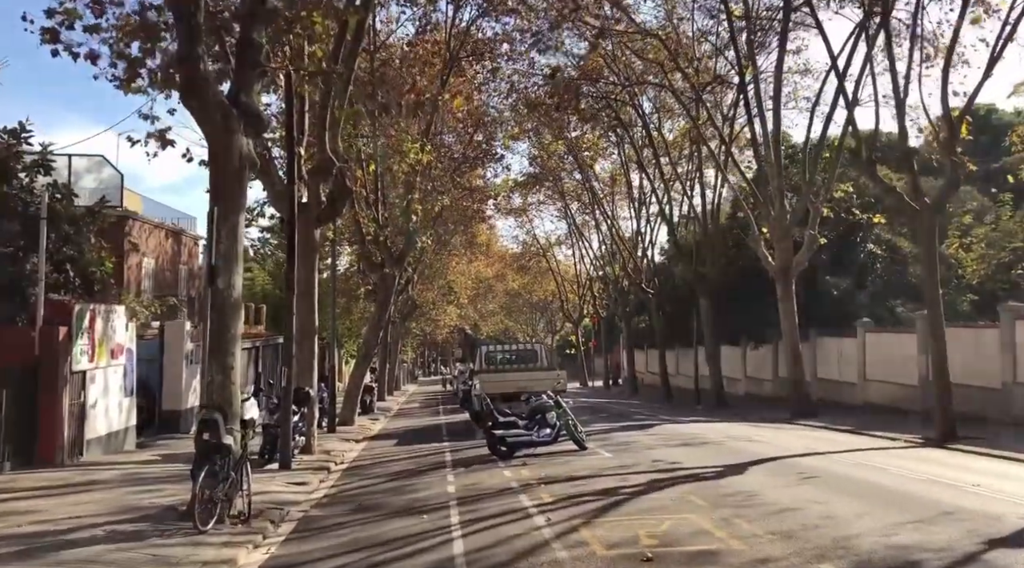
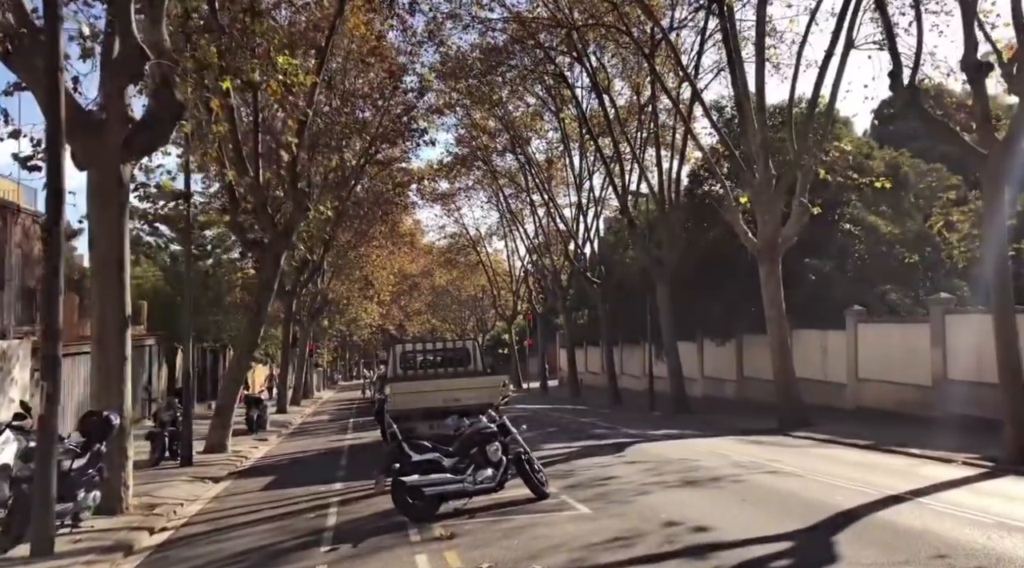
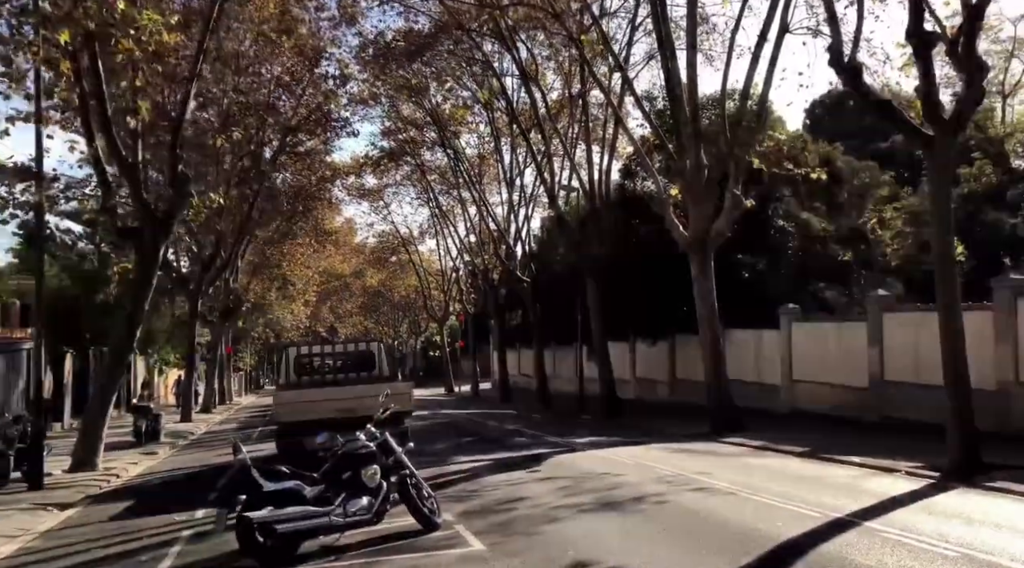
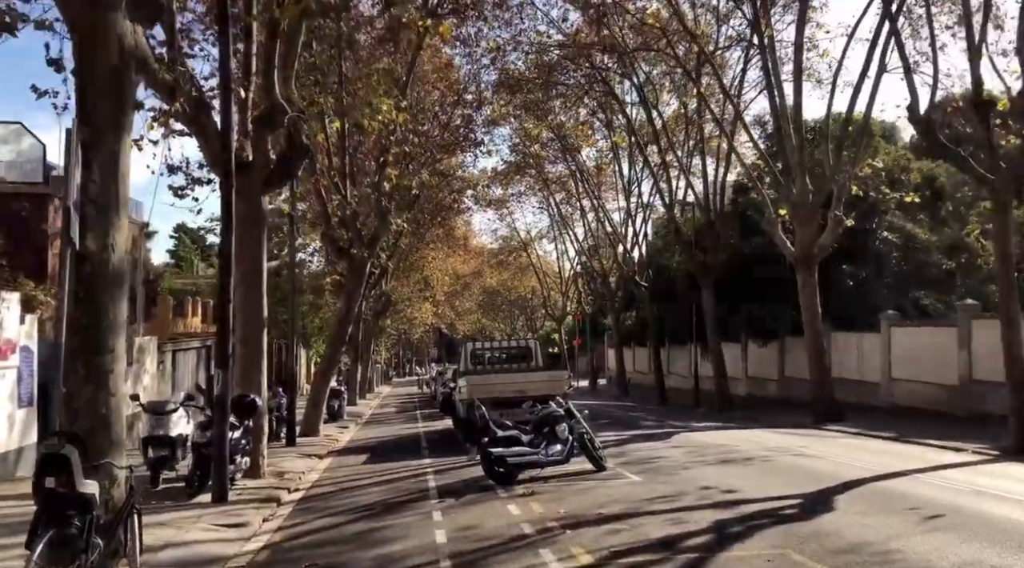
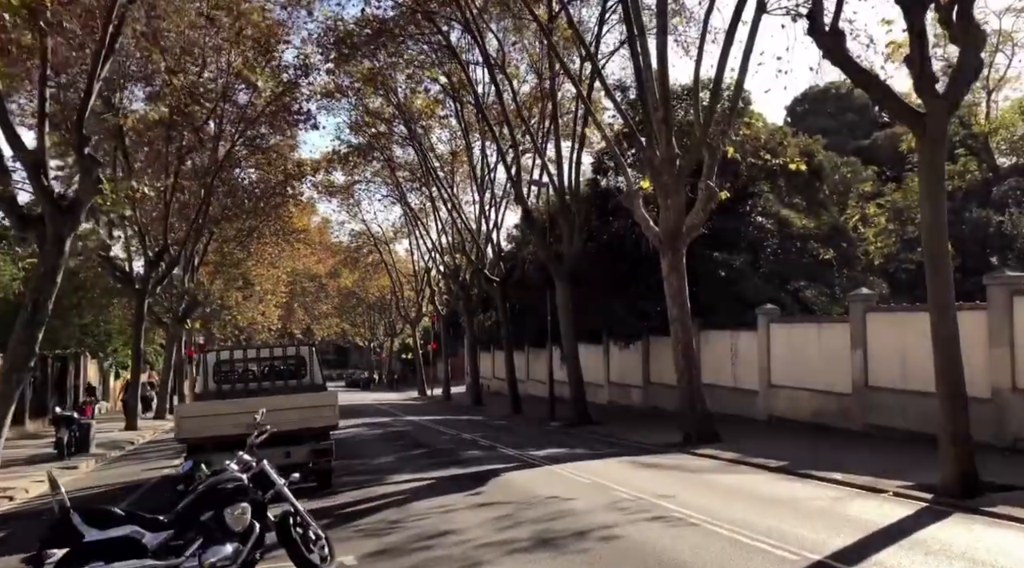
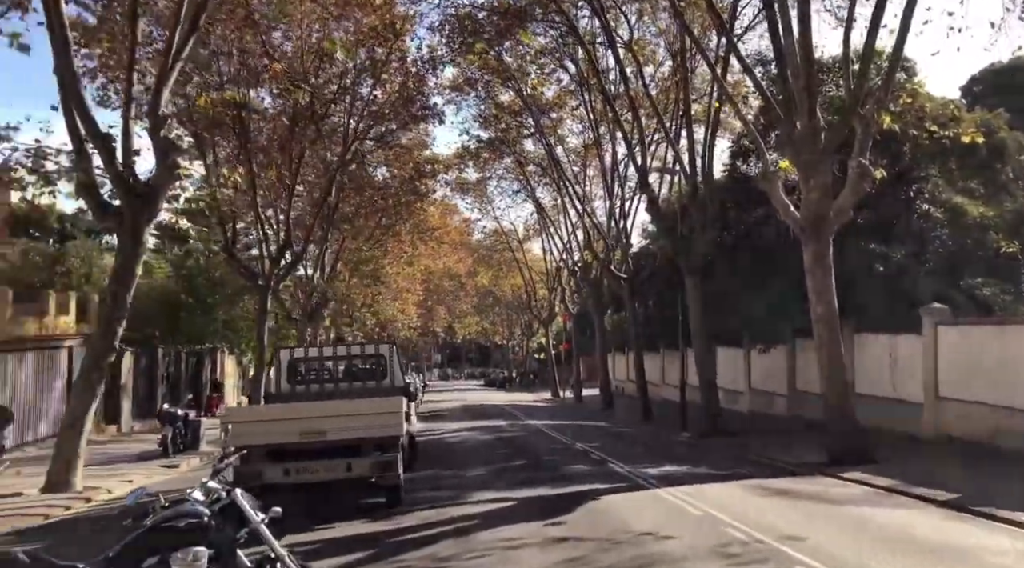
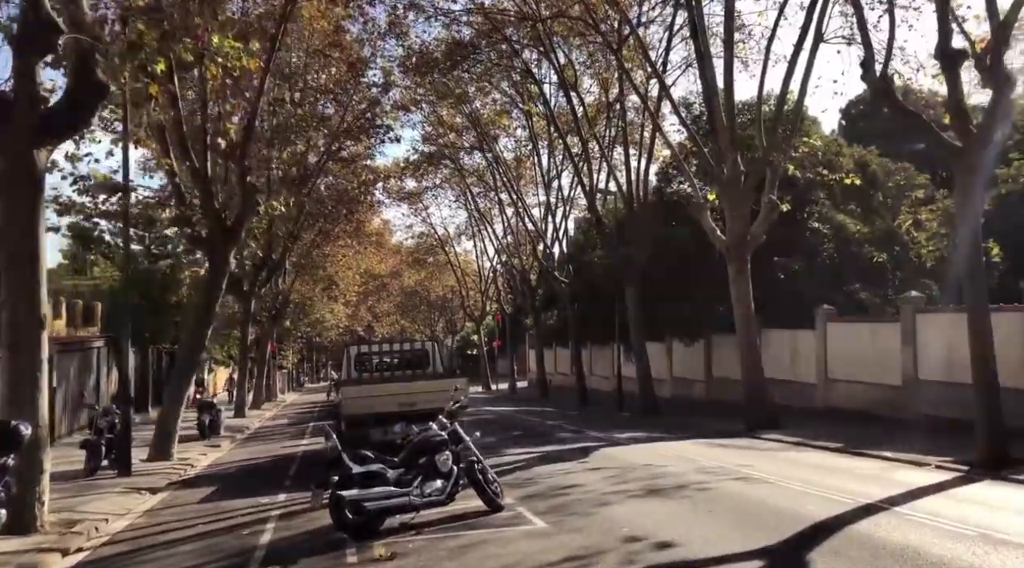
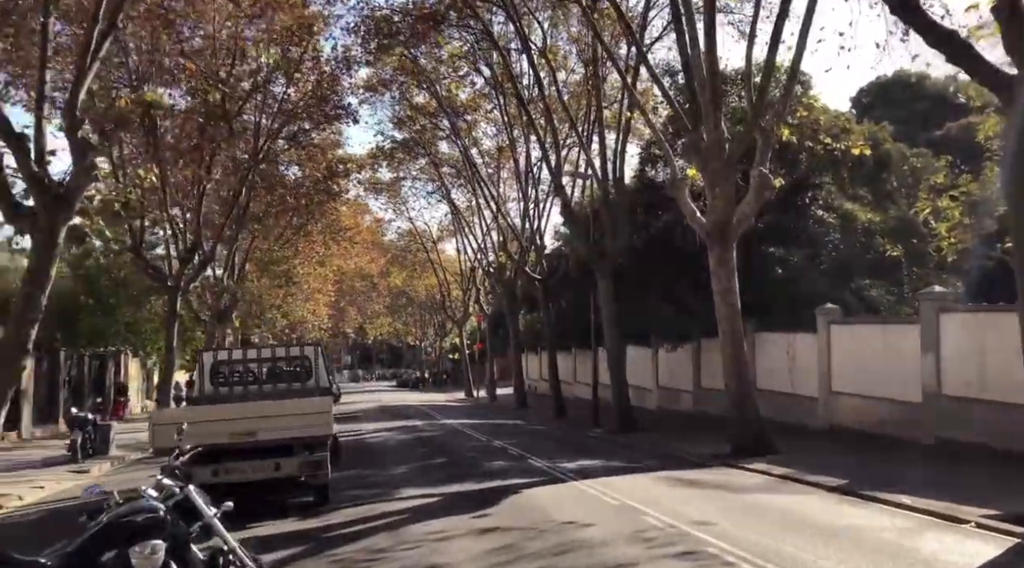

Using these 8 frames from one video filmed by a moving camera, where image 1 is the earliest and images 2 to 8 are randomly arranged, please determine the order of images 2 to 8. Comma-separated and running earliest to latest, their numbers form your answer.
4, 2, 7, 3, 5, 8, 6
